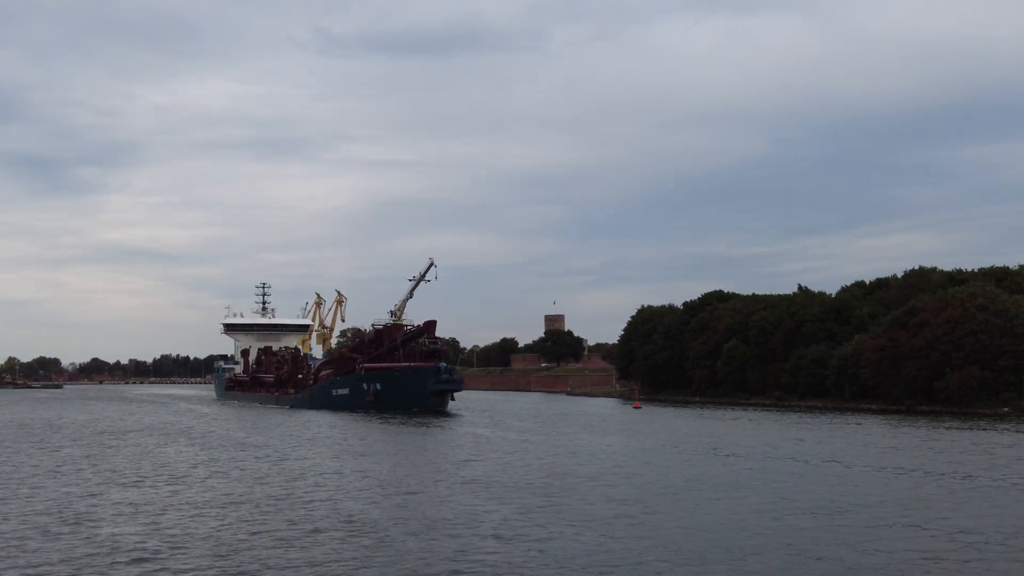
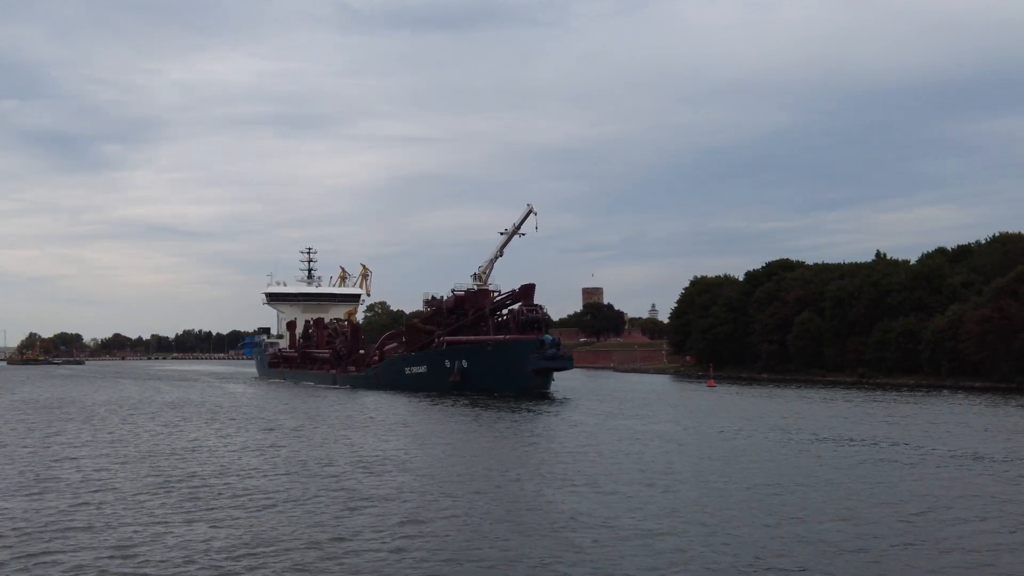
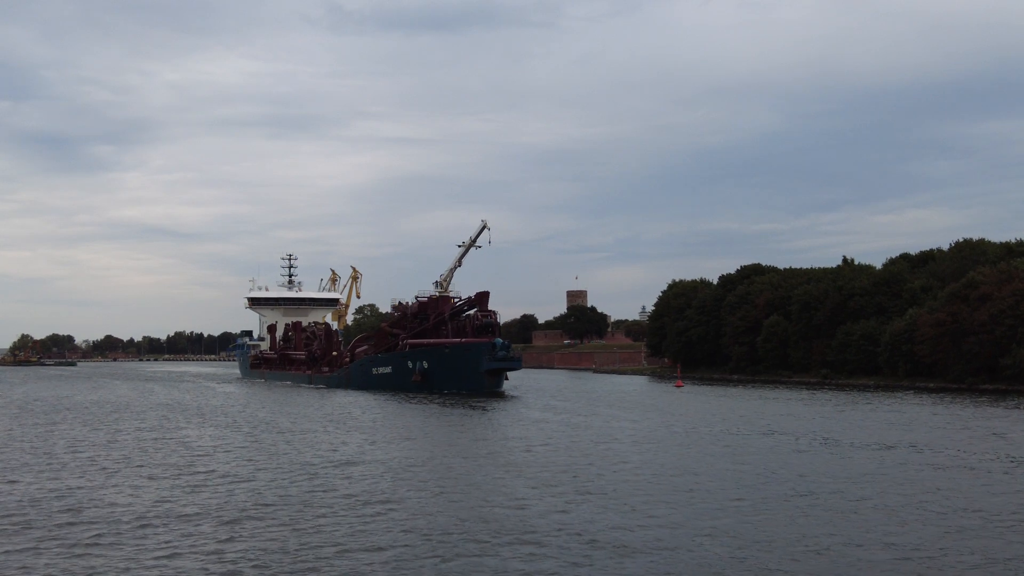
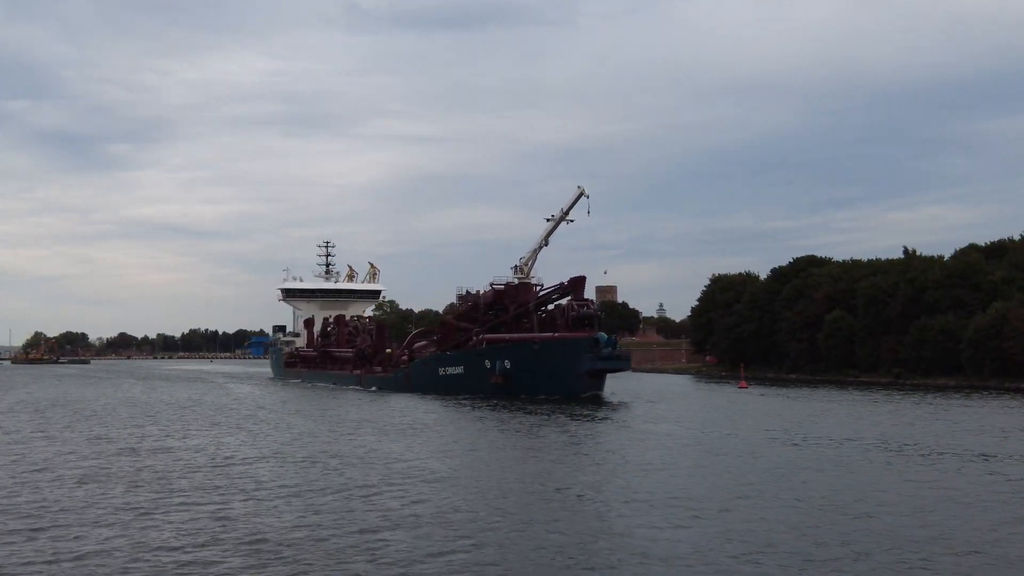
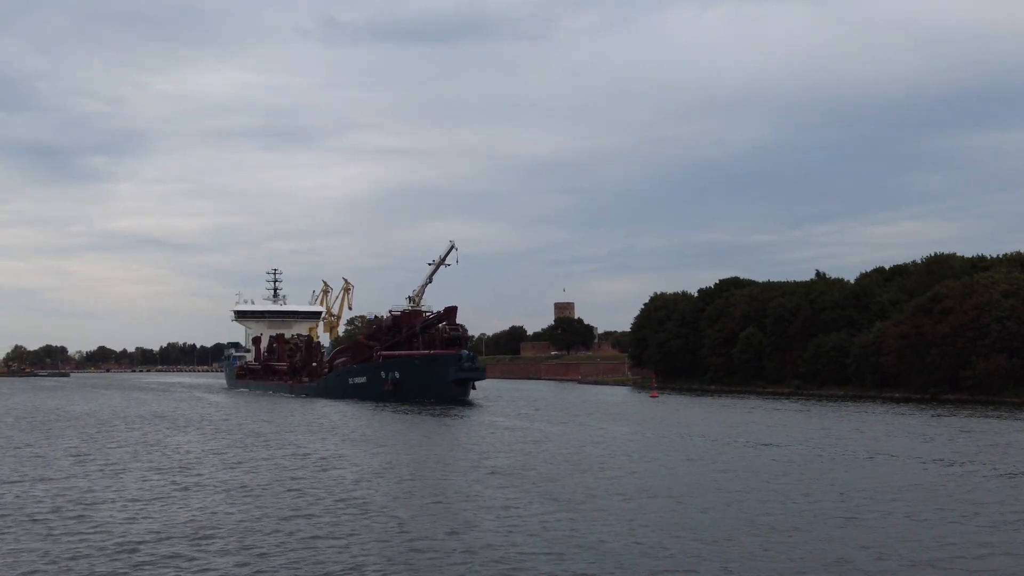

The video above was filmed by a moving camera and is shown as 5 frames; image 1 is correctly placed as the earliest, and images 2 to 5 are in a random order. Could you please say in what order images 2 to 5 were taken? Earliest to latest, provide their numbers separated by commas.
5, 3, 2, 4
